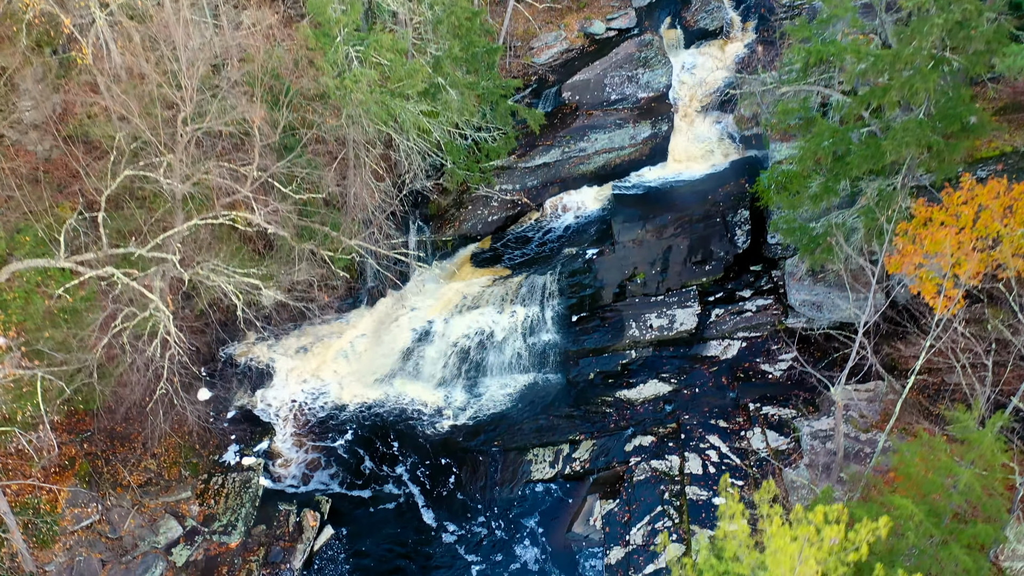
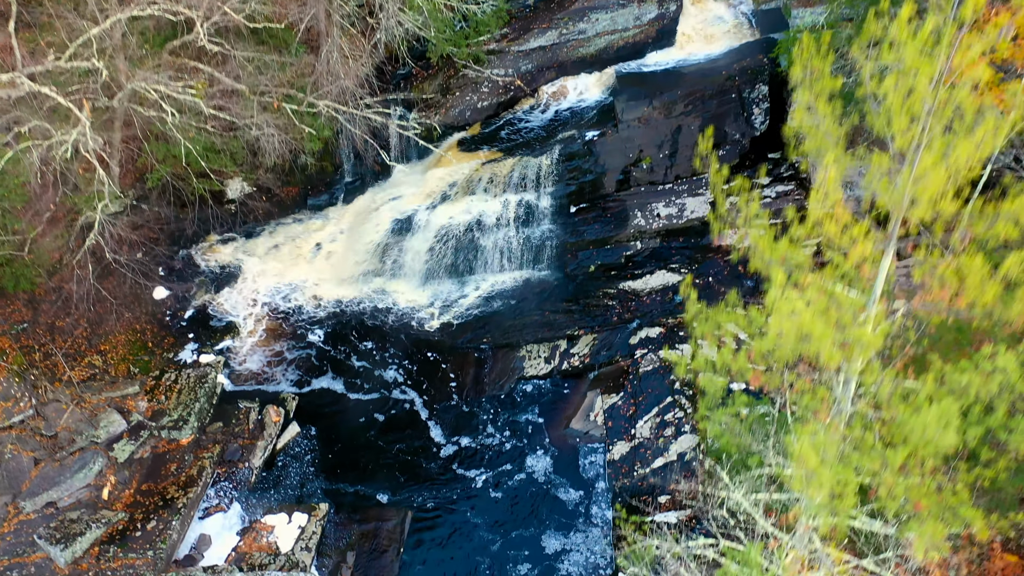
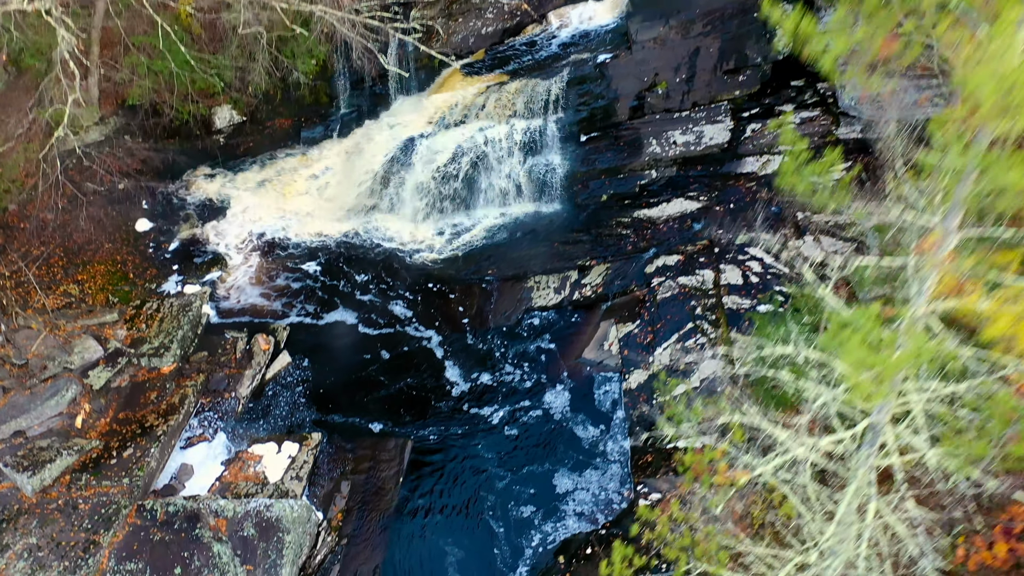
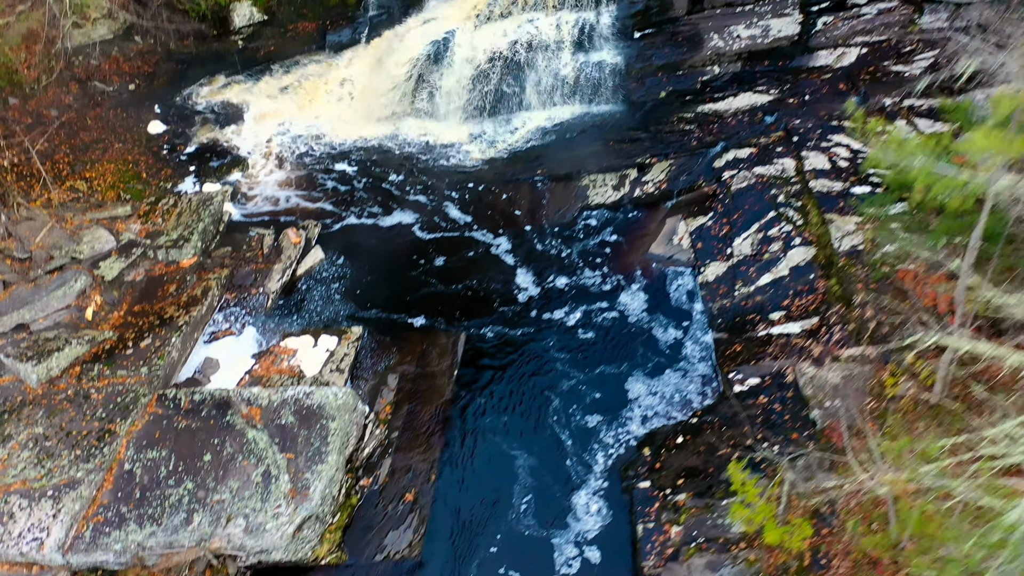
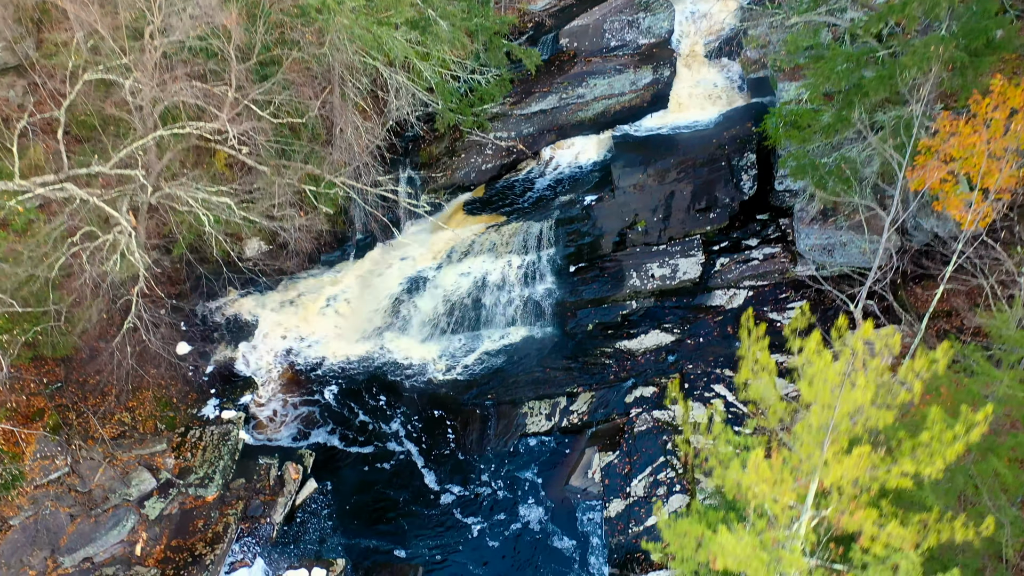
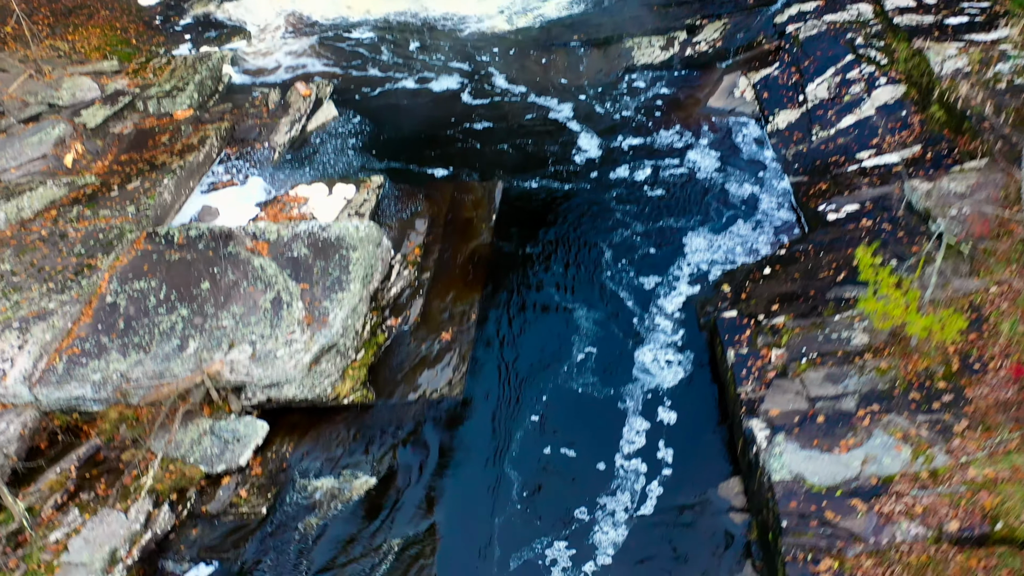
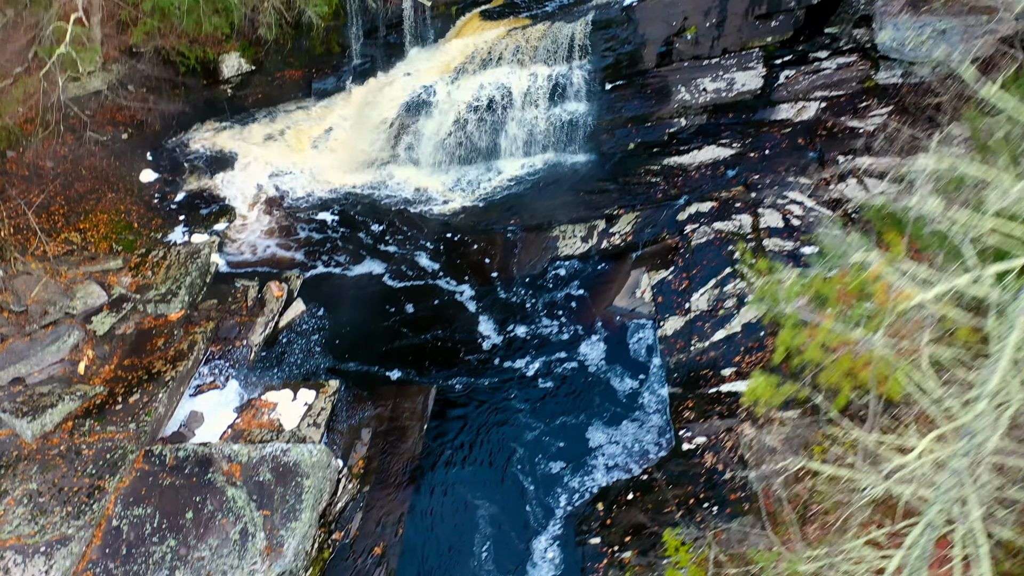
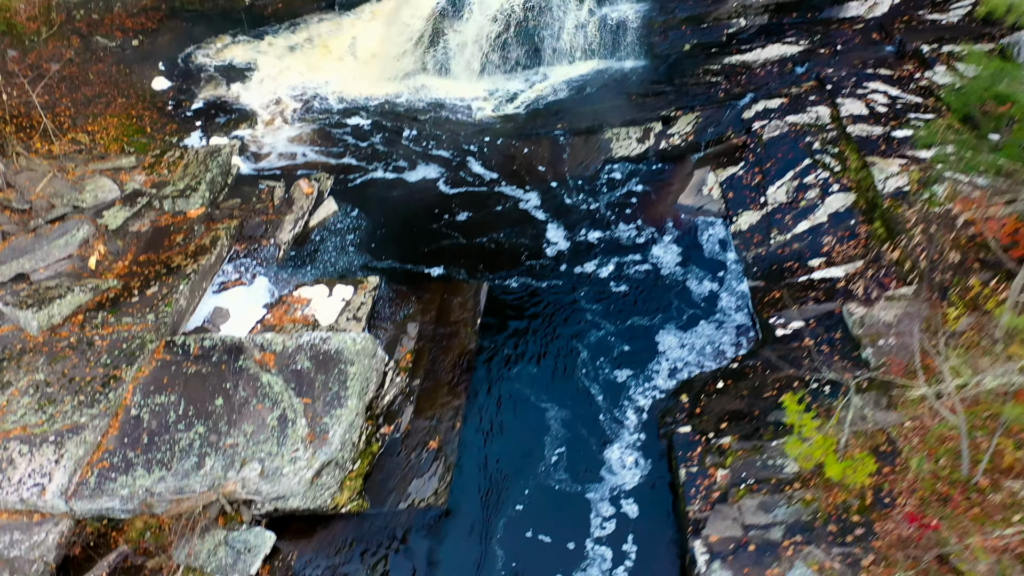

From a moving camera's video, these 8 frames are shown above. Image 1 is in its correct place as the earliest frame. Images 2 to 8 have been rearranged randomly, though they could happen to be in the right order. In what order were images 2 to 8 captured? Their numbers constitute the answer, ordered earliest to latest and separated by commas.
5, 2, 3, 7, 4, 8, 6
